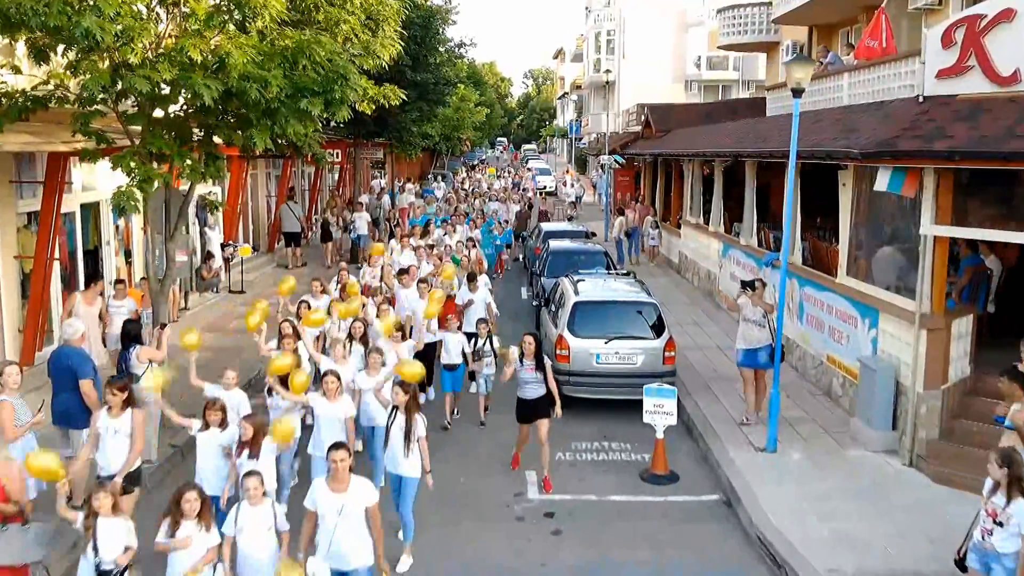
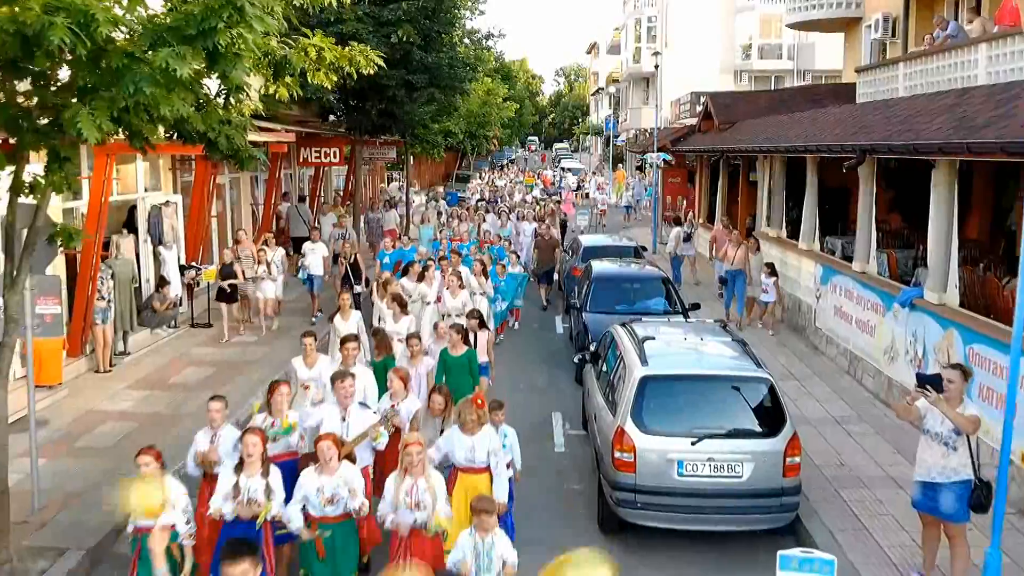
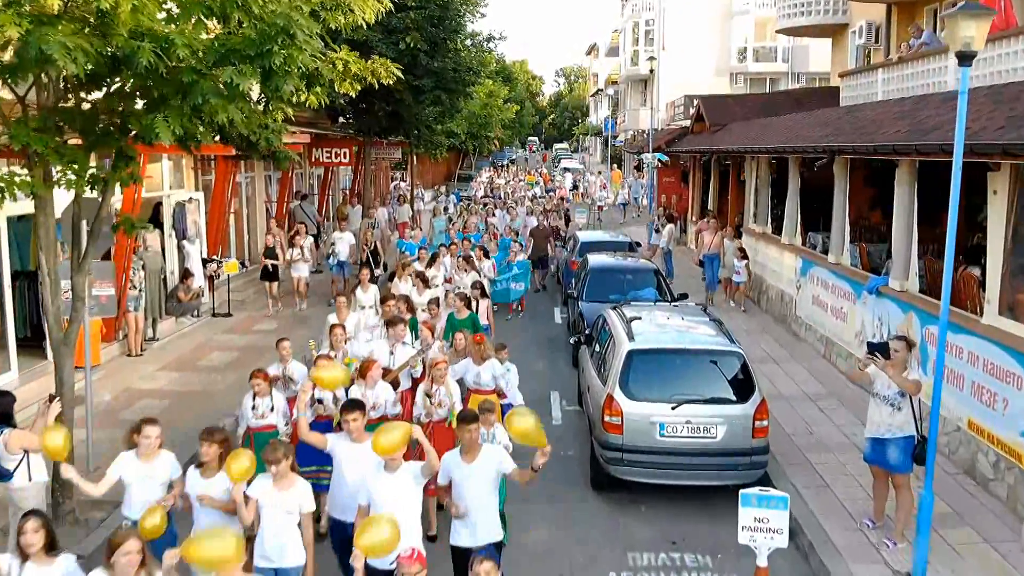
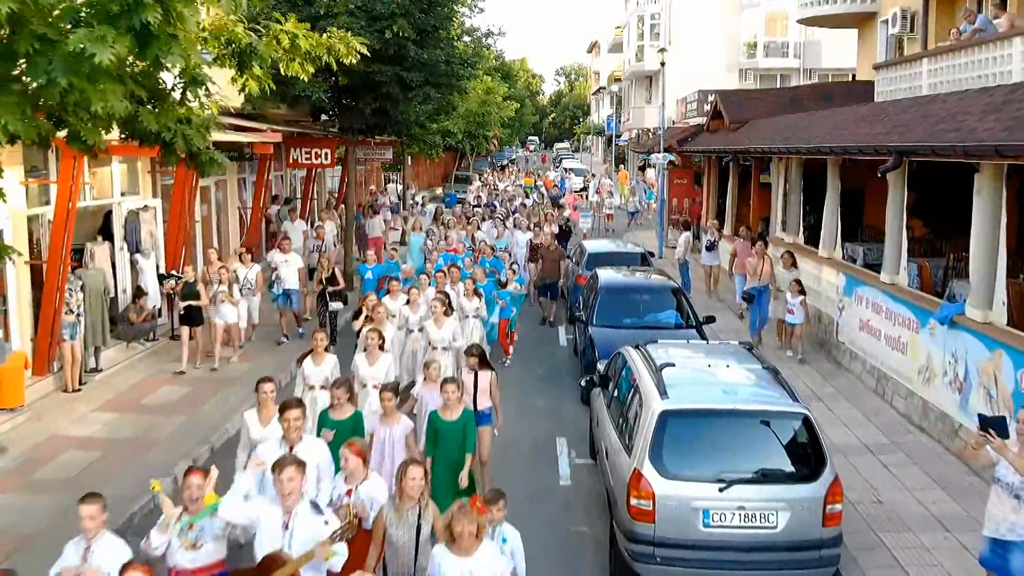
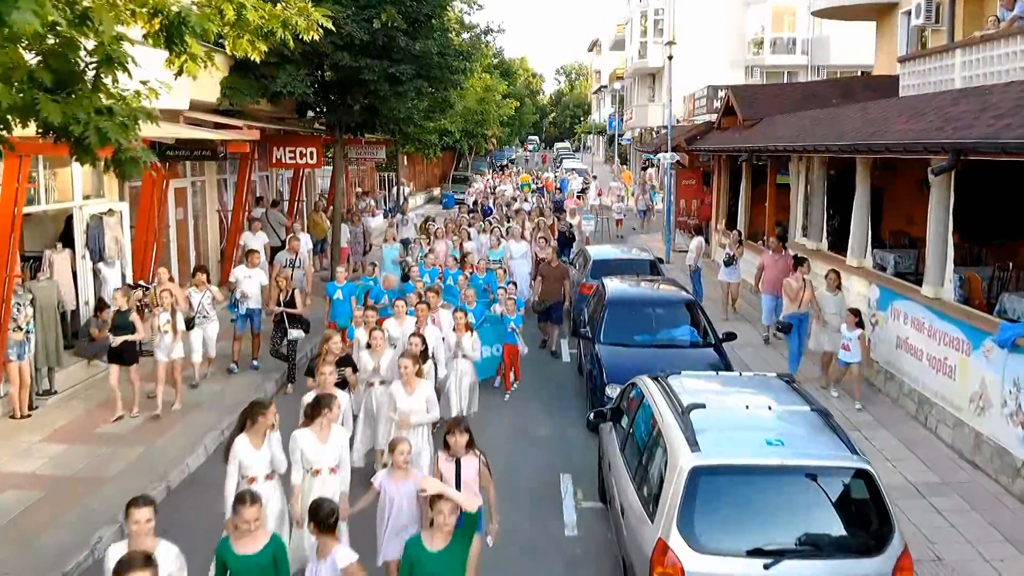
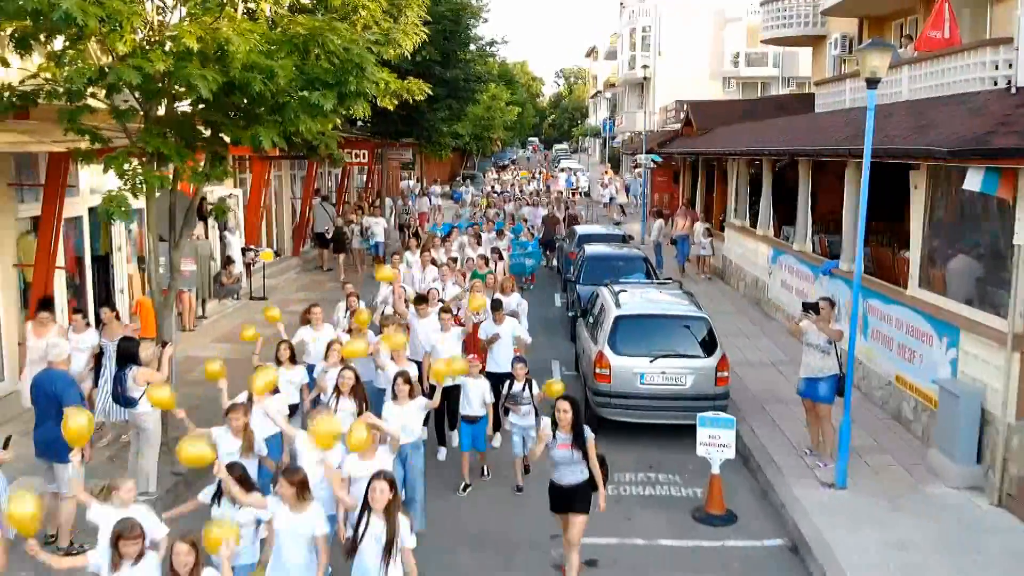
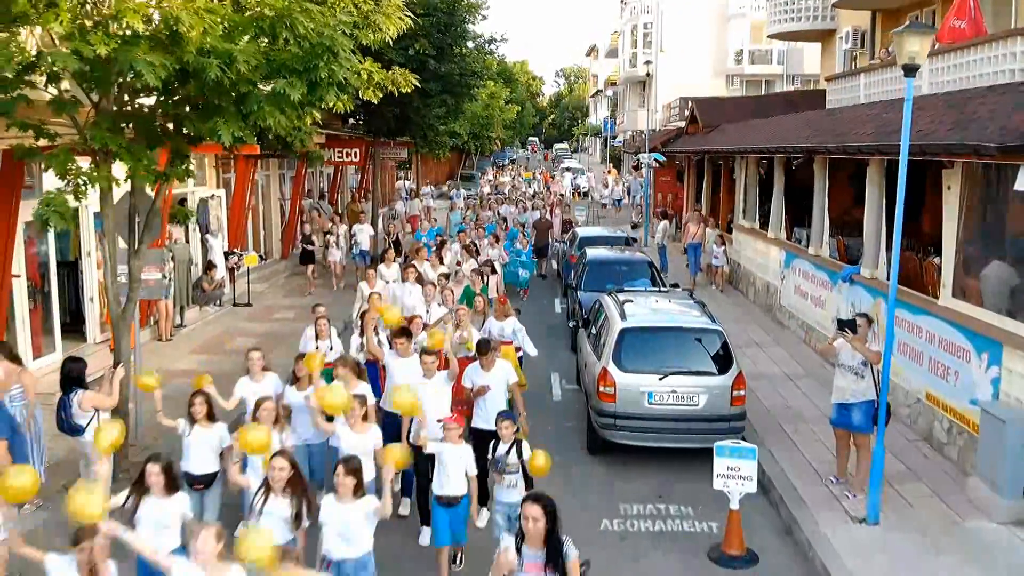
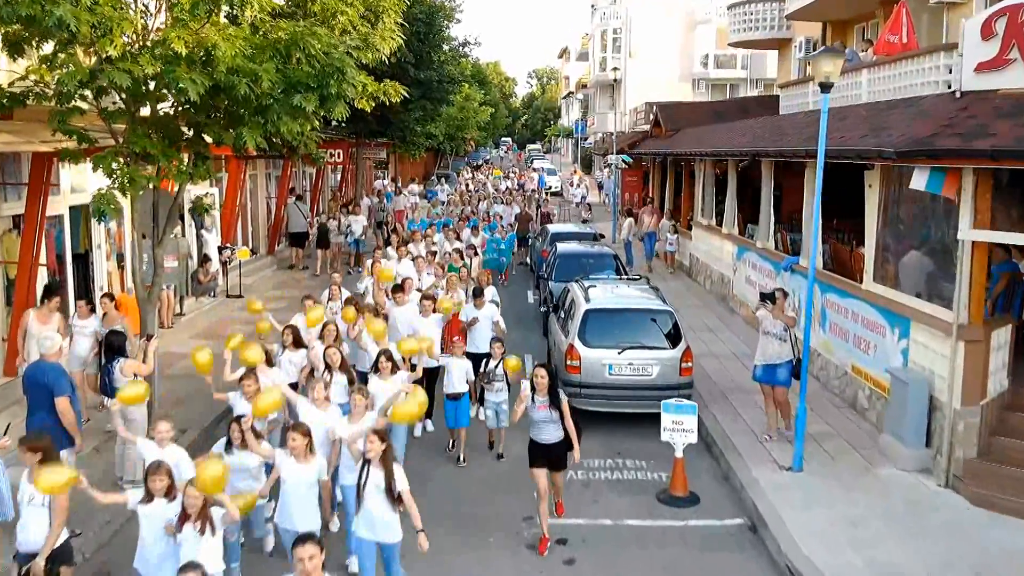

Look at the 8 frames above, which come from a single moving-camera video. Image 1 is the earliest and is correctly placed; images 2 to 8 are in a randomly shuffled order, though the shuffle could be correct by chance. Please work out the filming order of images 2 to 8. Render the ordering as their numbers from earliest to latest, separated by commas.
8, 6, 7, 3, 2, 4, 5
